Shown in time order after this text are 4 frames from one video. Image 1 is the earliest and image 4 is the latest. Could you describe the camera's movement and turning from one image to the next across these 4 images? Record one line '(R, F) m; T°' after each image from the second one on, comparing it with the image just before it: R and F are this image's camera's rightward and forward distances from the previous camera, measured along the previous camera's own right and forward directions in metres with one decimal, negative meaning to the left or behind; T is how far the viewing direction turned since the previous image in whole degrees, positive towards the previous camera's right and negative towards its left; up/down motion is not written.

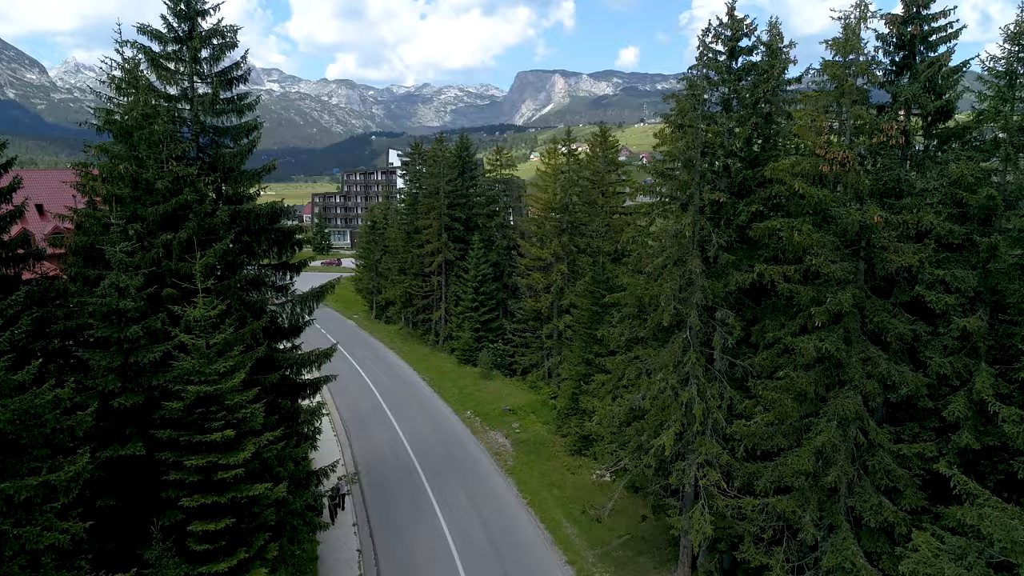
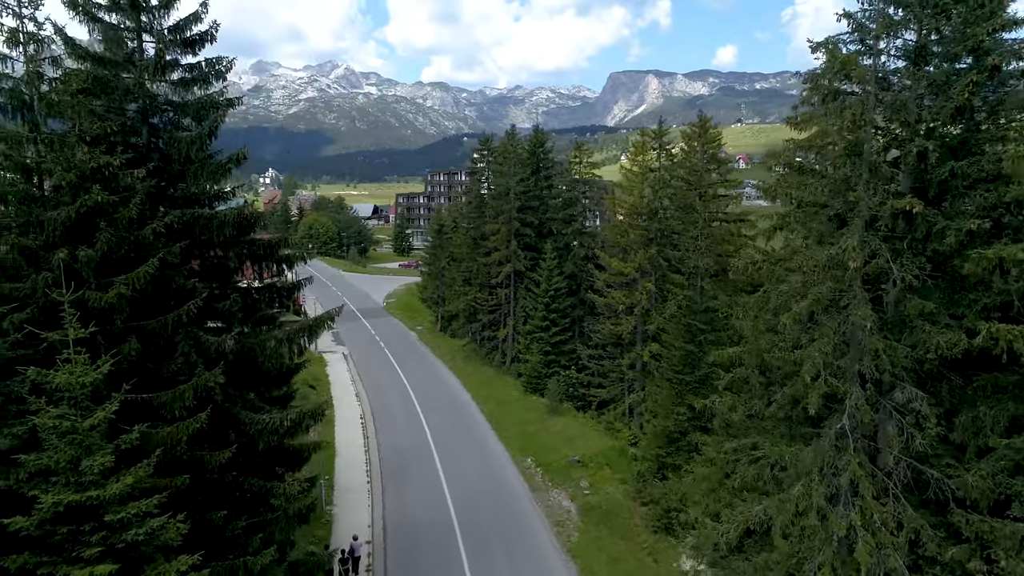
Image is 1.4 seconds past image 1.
(+0.5, +5.8) m; -7°
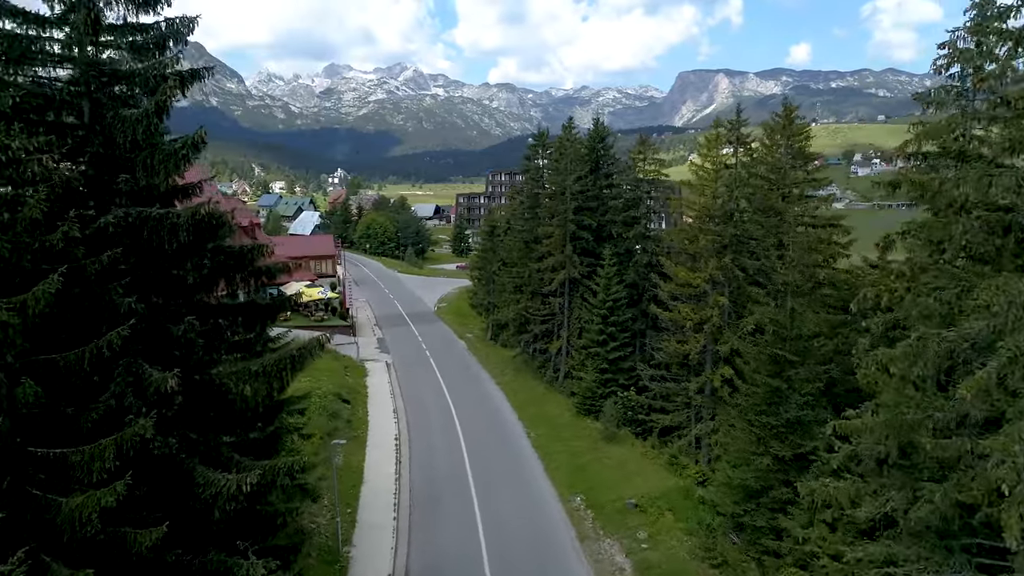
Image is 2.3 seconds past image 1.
(+0.4, +3.4) m; -5°
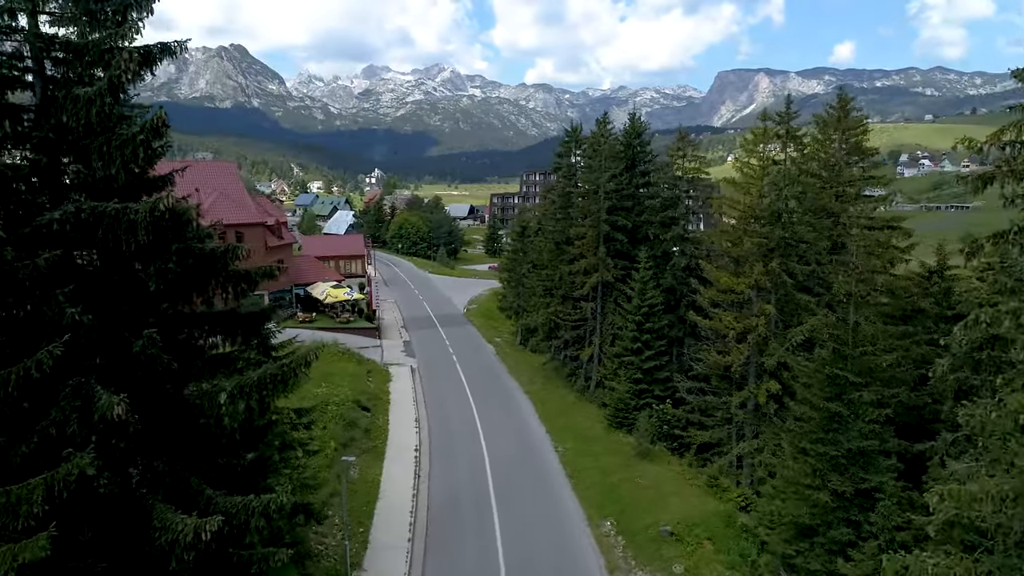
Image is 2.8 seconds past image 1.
(+0.3, +1.8) m; -3°
